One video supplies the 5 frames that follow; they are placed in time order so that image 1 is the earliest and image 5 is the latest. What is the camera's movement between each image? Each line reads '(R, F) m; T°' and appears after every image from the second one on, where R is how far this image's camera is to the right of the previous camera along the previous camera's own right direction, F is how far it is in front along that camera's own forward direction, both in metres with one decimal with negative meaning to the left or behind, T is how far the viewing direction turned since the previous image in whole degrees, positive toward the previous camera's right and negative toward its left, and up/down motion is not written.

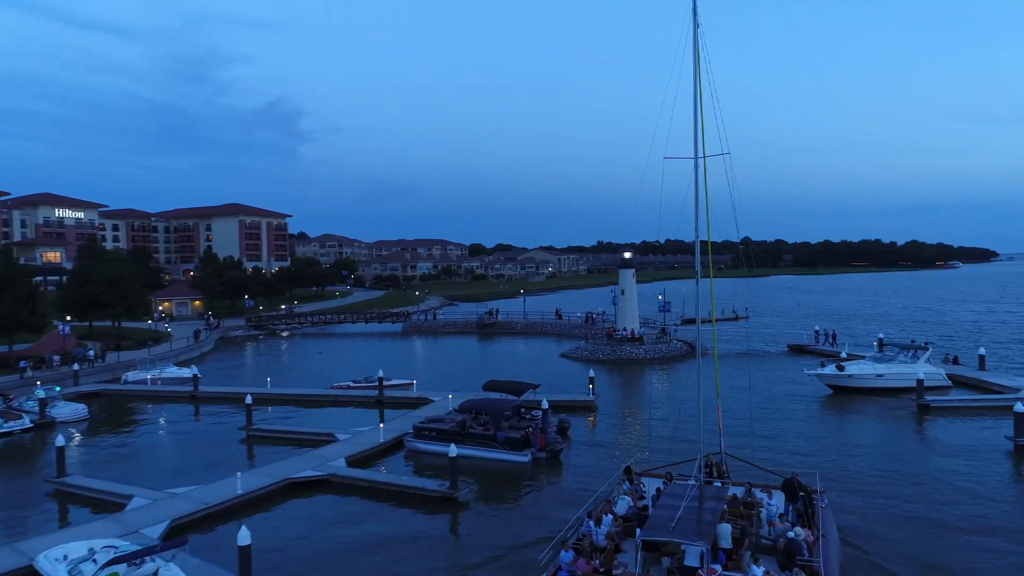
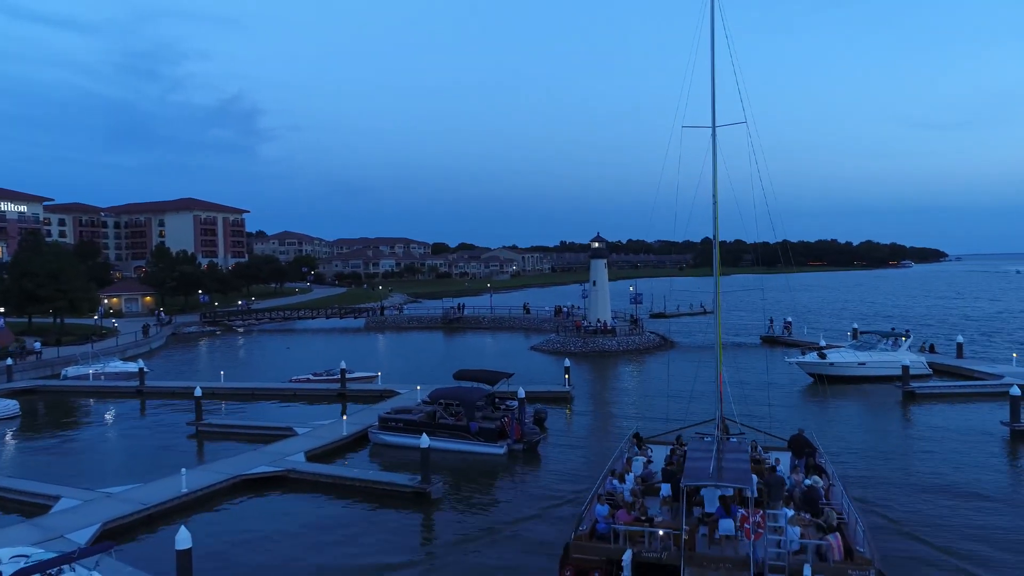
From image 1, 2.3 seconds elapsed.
(-0.4, +1.5) m; +3°
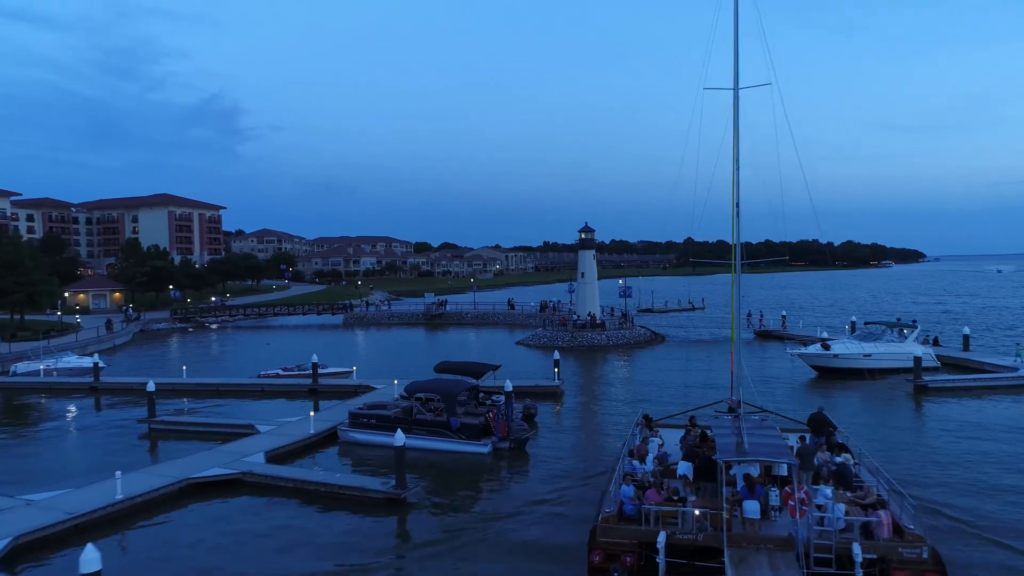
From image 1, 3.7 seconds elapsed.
(-0.1, +2.0) m; +1°
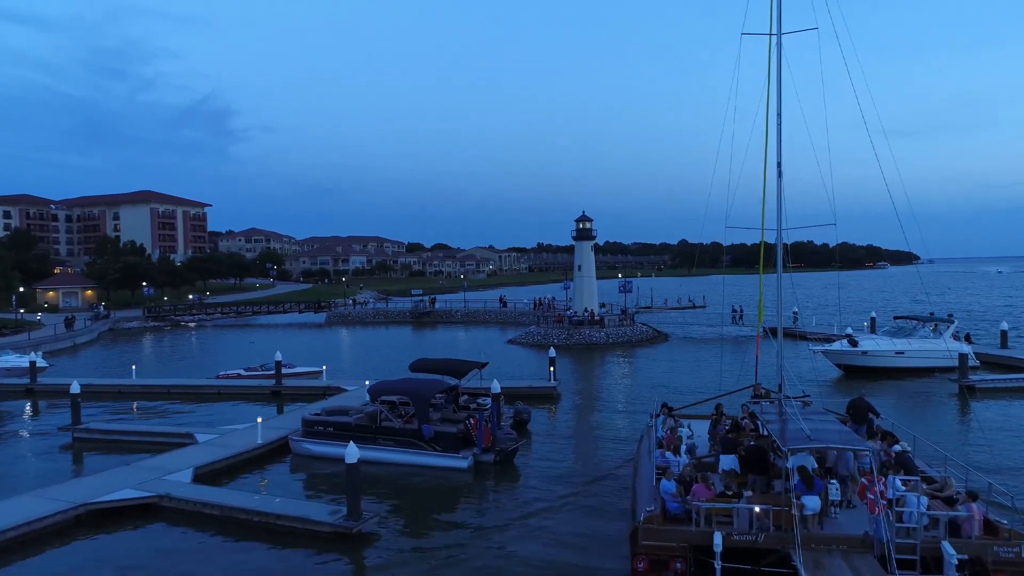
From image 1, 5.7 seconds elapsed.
(+0.2, +3.1) m; +1°
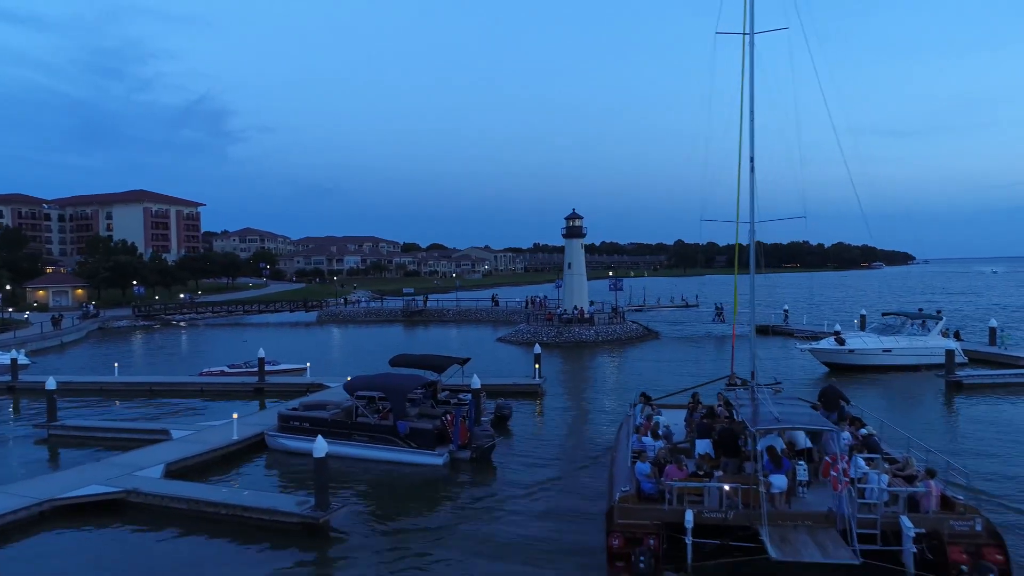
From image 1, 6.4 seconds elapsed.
(+0.4, +0.2) m; 0°
